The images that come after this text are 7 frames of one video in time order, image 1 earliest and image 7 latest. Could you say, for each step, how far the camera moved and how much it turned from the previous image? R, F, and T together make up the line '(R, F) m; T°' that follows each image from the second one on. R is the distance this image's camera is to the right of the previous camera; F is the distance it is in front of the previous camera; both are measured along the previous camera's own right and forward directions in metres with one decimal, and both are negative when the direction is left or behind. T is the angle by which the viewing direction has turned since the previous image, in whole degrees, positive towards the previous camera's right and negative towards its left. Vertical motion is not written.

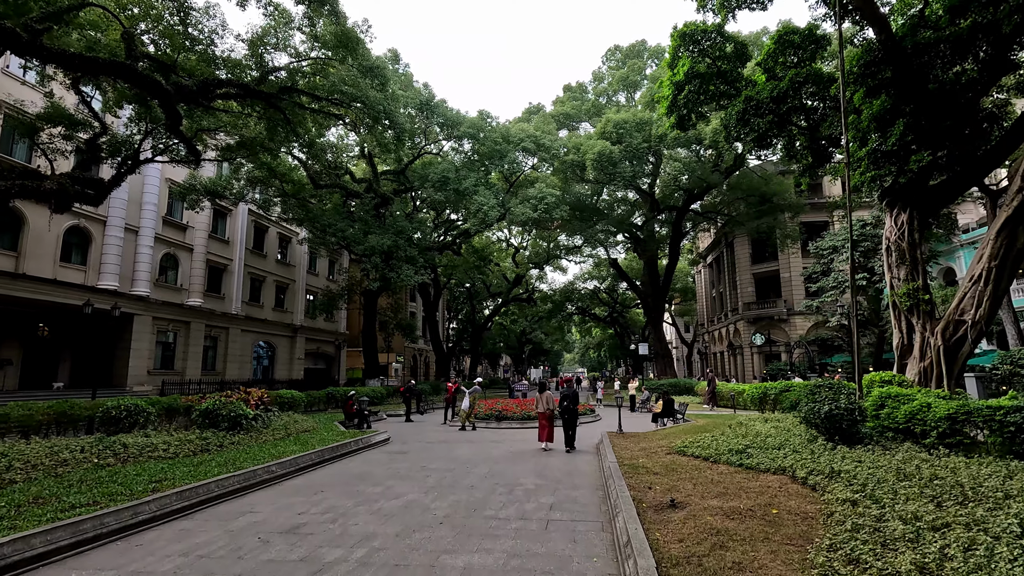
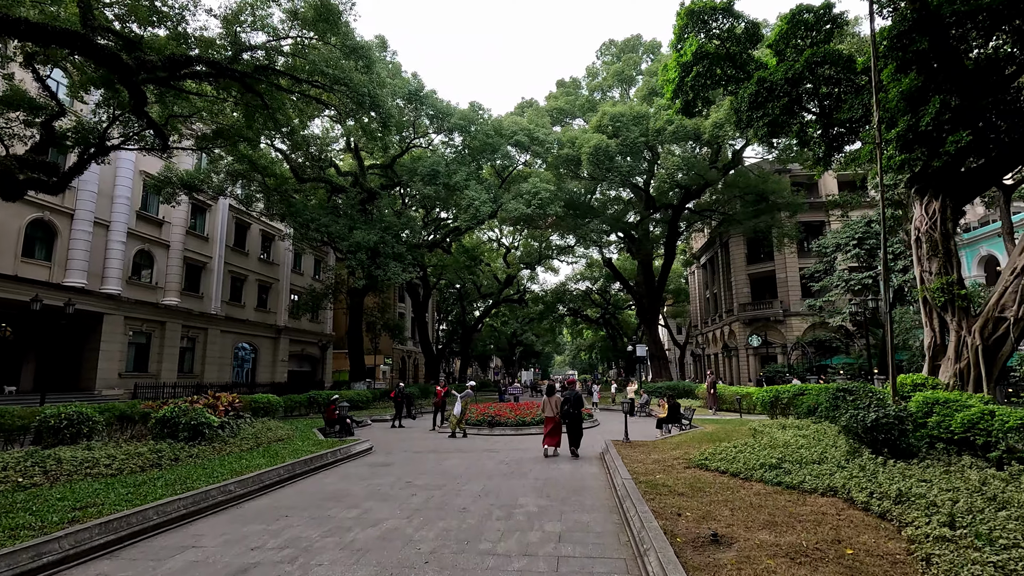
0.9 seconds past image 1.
(-0.1, +0.9) m; +1°
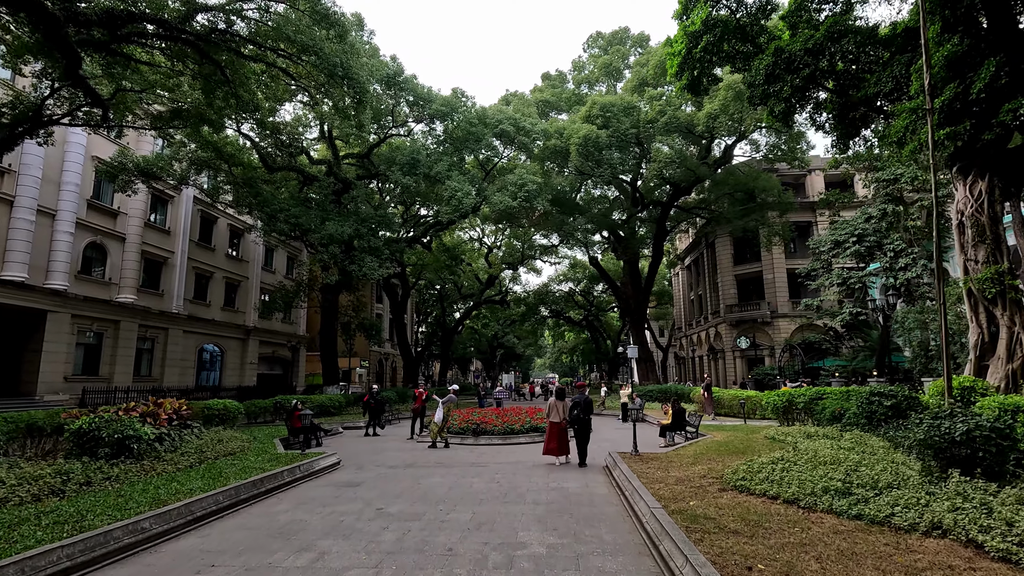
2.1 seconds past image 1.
(-0.2, +1.3) m; +2°
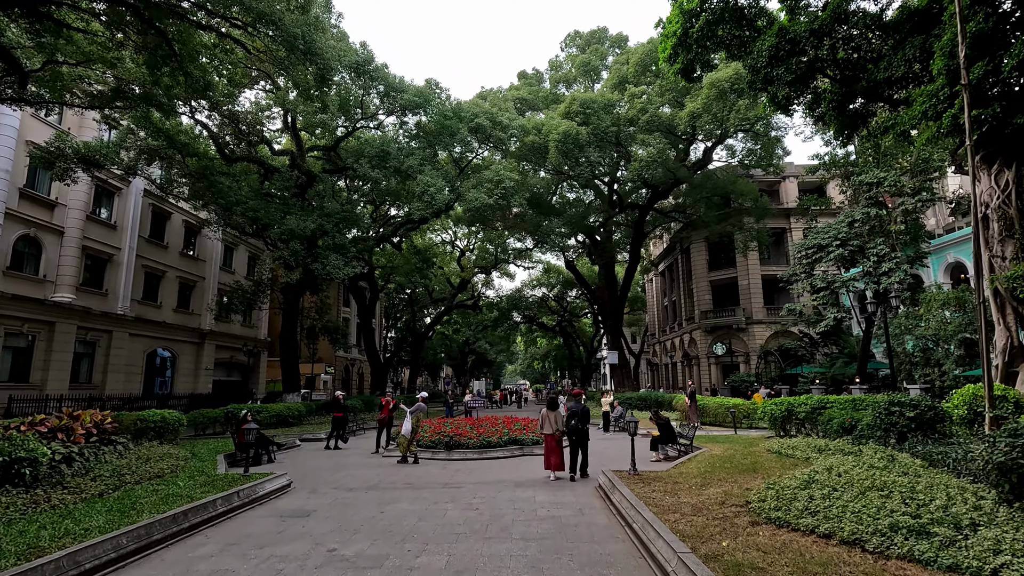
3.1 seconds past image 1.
(-0.1, +1.1) m; +3°
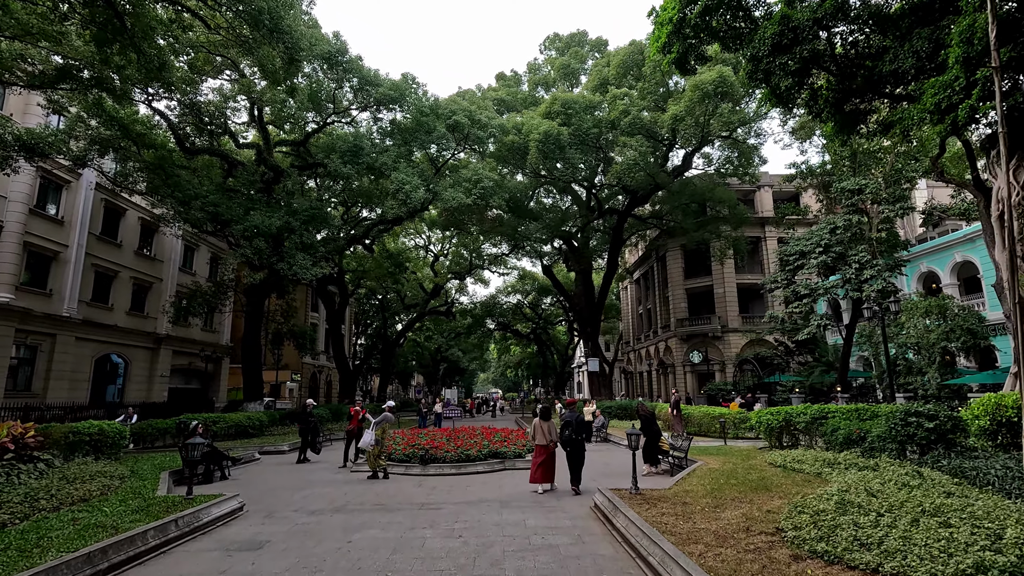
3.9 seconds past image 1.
(-0.2, +0.8) m; +3°
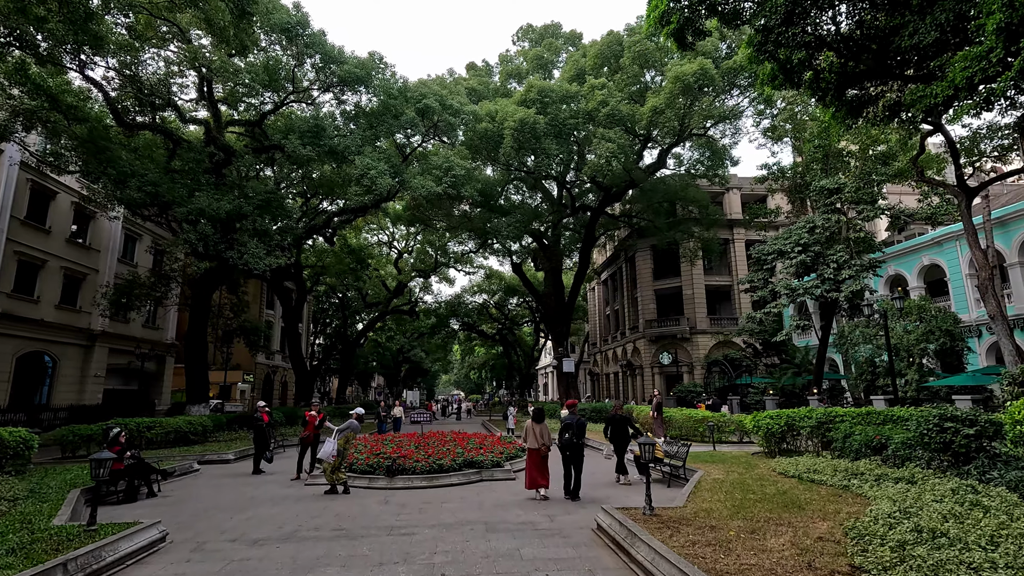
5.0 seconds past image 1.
(-0.3, +1.1) m; +4°
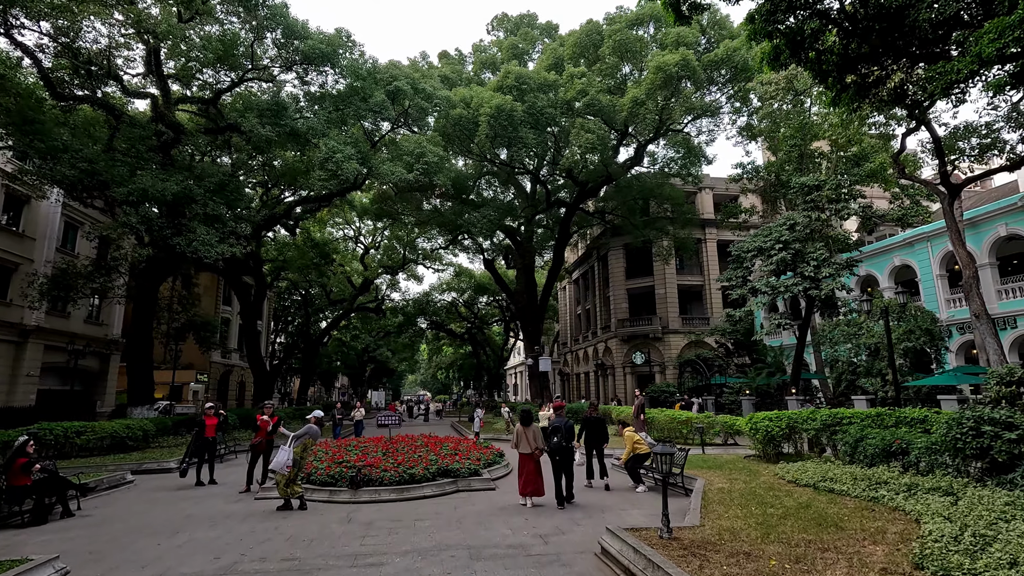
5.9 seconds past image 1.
(-0.2, +0.9) m; +3°
